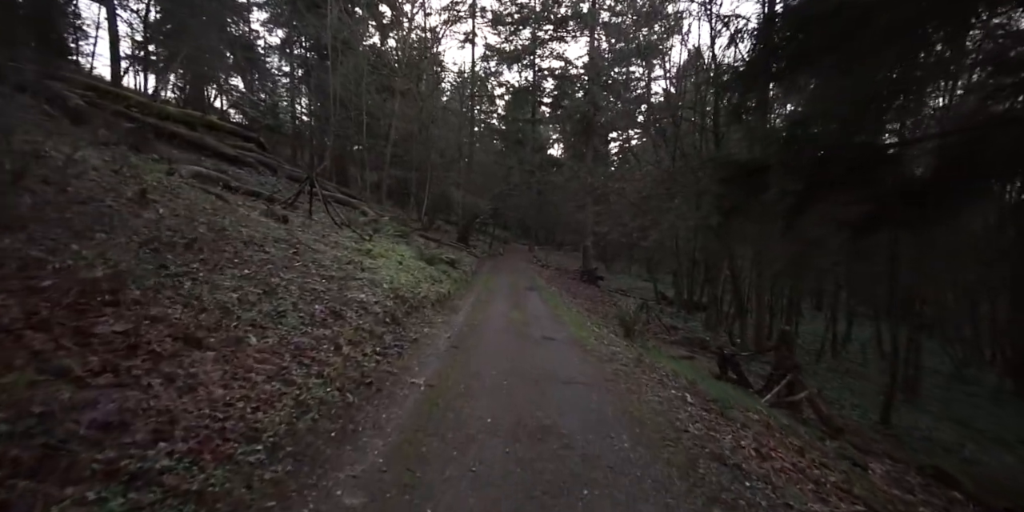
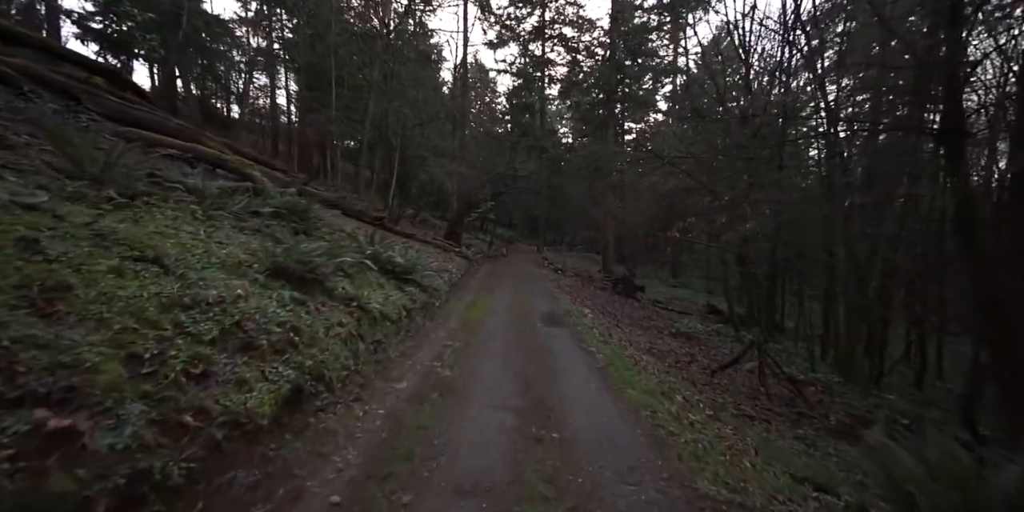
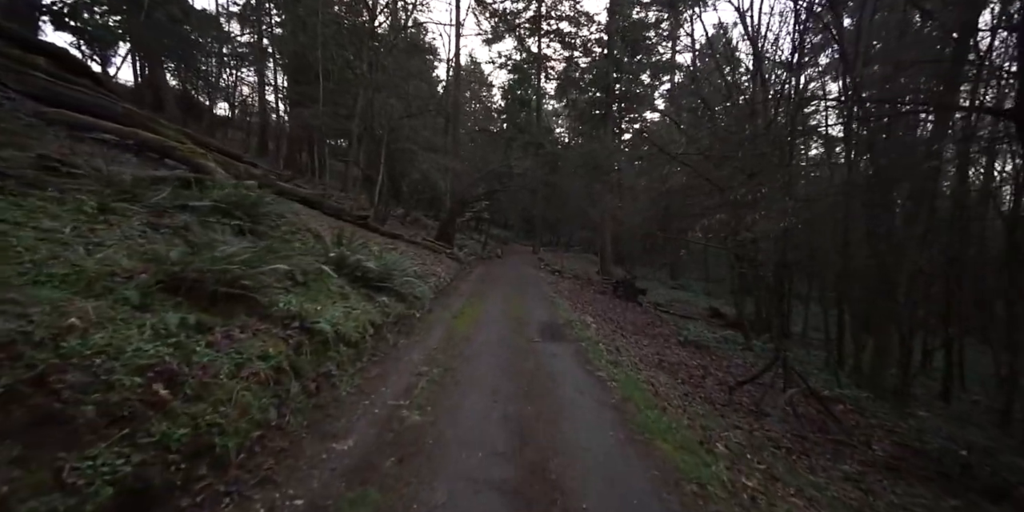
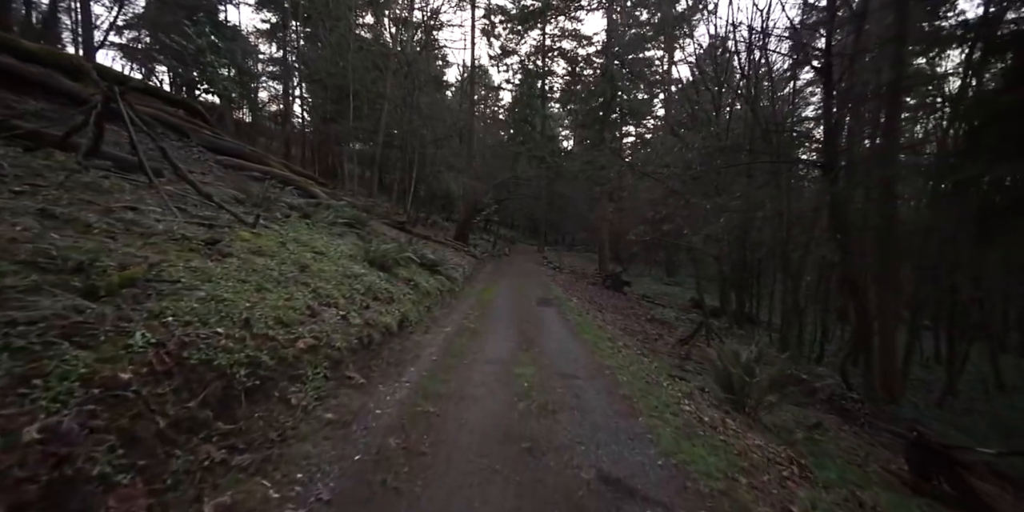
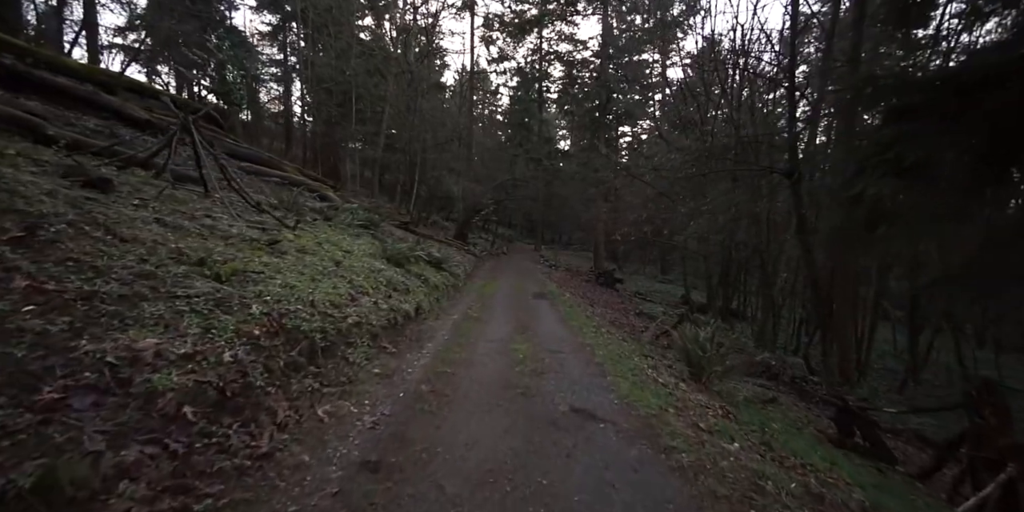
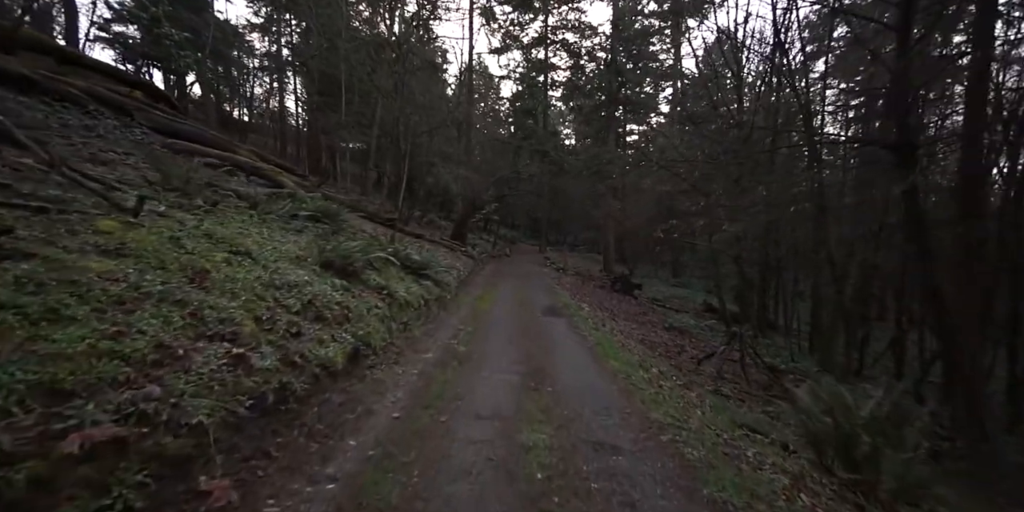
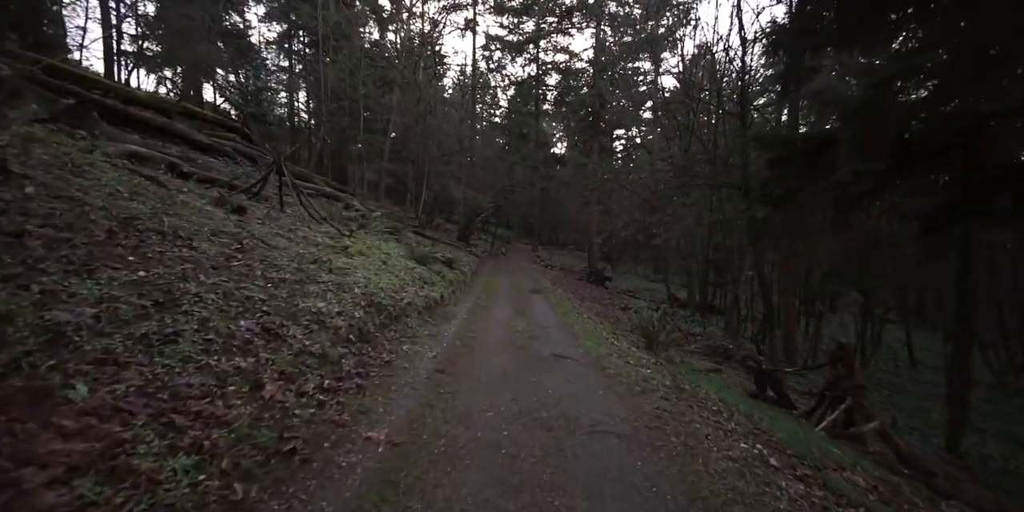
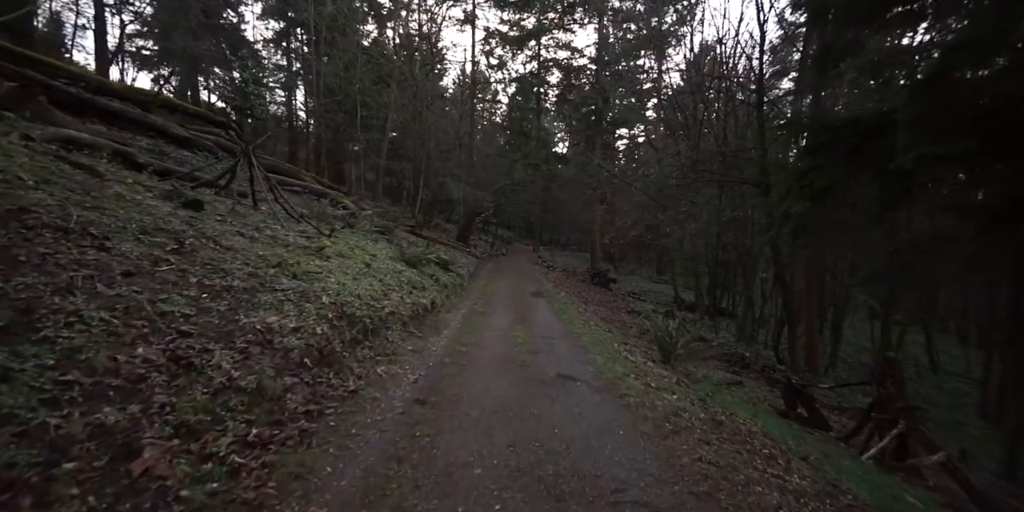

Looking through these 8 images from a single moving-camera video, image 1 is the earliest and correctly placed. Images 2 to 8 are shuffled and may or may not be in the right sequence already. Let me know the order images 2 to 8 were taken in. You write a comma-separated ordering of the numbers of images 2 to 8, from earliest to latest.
7, 8, 5, 4, 6, 2, 3
